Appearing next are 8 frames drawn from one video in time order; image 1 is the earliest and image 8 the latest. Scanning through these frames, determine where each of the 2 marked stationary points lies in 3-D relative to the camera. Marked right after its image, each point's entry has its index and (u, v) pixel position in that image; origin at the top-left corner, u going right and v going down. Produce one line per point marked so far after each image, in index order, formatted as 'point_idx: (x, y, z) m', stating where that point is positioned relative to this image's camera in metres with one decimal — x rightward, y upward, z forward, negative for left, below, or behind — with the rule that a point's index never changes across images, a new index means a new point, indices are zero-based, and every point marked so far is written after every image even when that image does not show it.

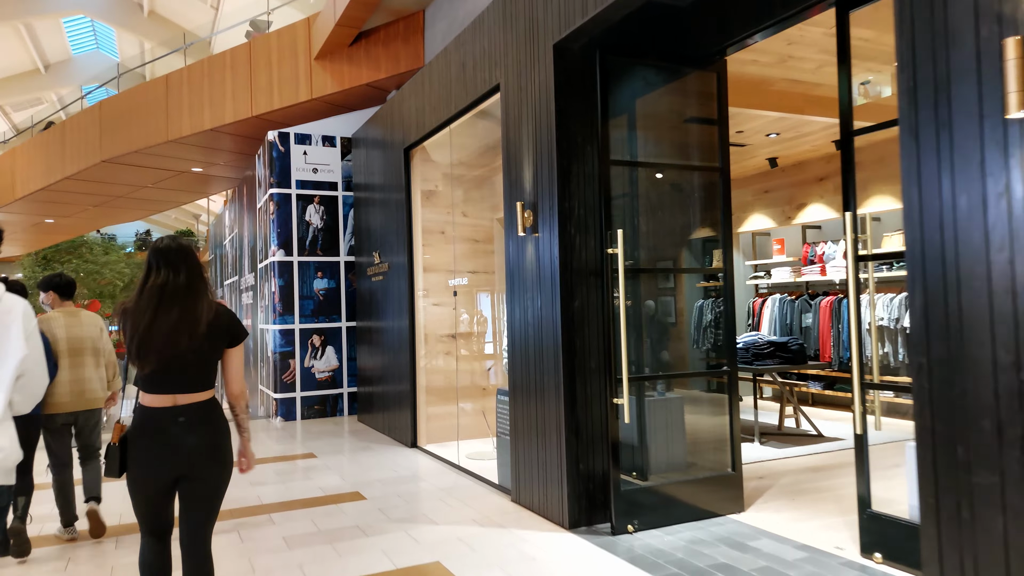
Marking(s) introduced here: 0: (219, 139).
0: (-4.0, +2.0, +9.6) m
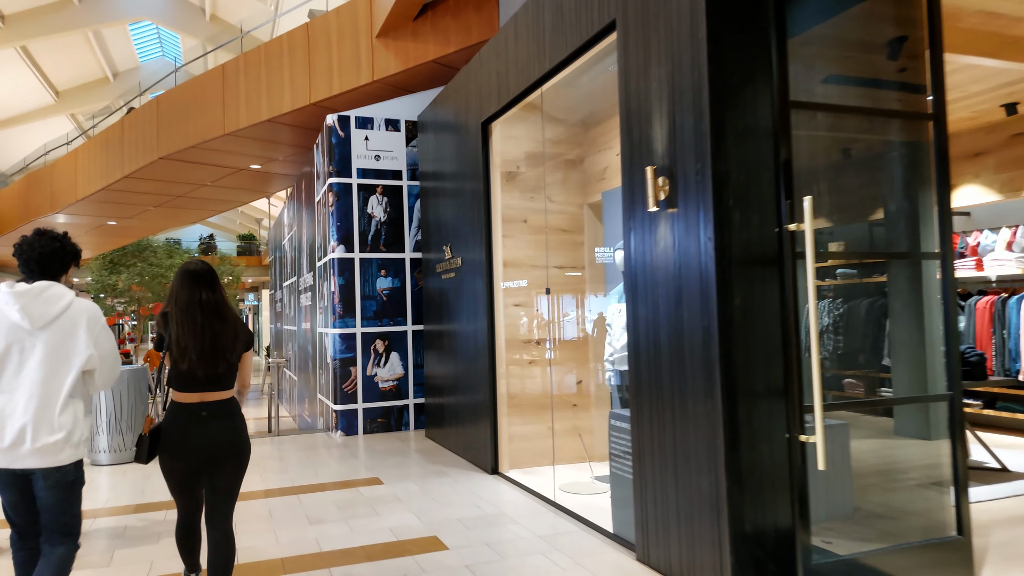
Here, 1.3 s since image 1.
0: (-3.0, +2.0, +9.0) m
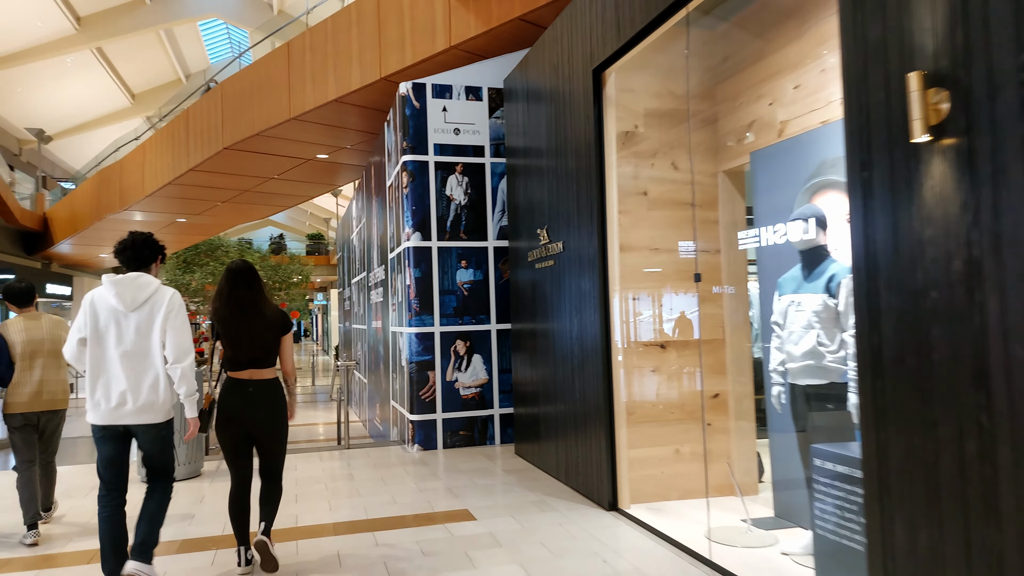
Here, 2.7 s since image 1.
0: (-2.0, +2.1, +8.3) m
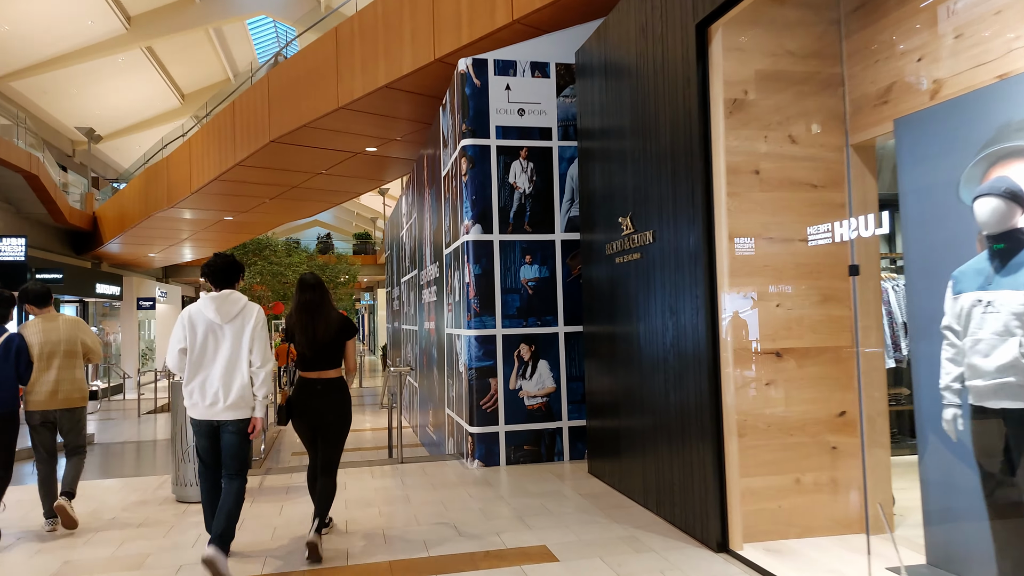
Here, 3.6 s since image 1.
0: (-1.3, +2.1, +7.8) m
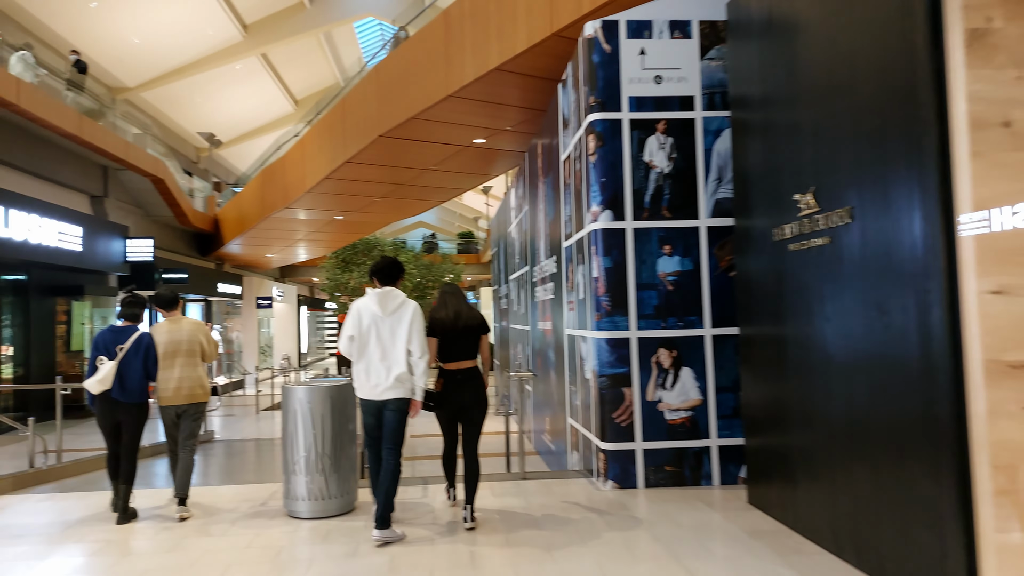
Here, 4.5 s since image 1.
0: (-0.1, +2.1, +7.3) m
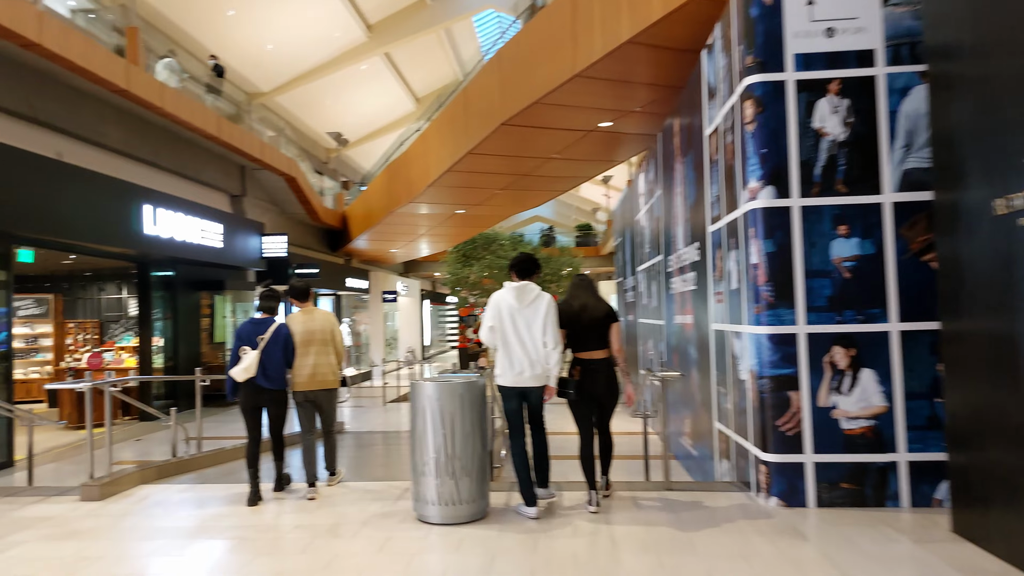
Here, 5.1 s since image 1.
0: (+1.2, +2.2, +6.8) m
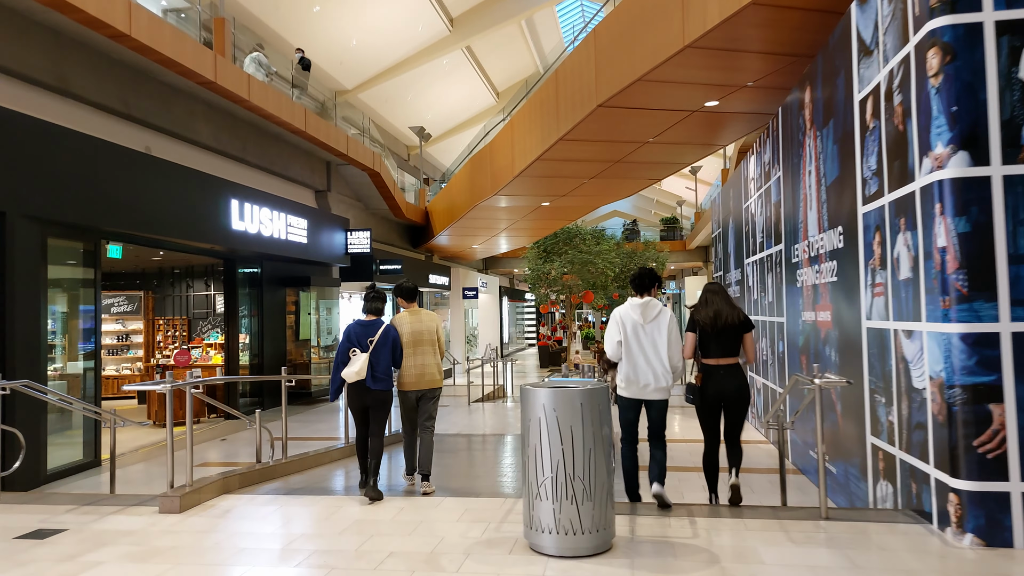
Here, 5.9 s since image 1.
0: (+2.1, +2.2, +6.0) m
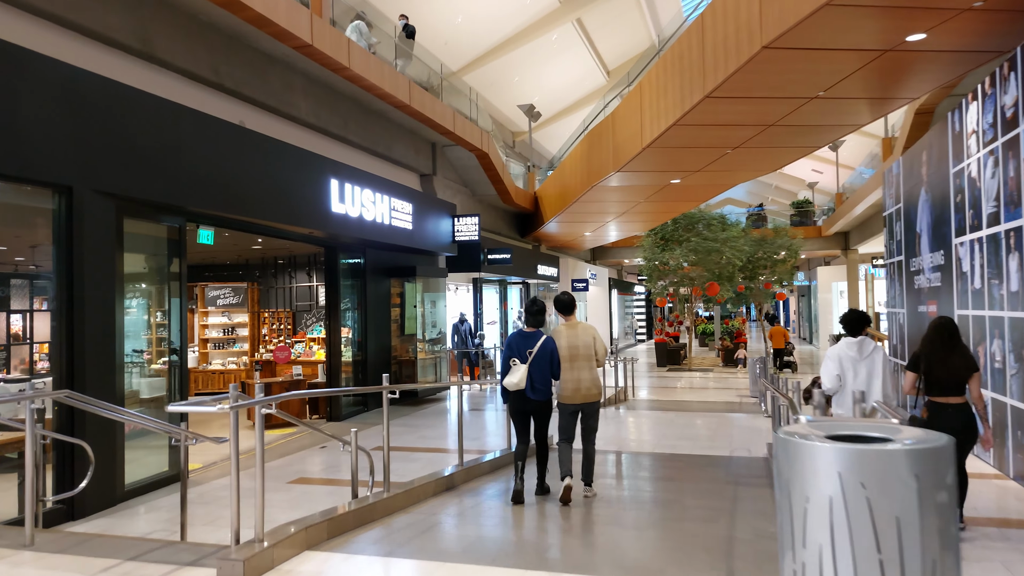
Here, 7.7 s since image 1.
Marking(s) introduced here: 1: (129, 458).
0: (+3.1, +2.3, +4.3) m
1: (-2.9, -1.3, +5.4) m
